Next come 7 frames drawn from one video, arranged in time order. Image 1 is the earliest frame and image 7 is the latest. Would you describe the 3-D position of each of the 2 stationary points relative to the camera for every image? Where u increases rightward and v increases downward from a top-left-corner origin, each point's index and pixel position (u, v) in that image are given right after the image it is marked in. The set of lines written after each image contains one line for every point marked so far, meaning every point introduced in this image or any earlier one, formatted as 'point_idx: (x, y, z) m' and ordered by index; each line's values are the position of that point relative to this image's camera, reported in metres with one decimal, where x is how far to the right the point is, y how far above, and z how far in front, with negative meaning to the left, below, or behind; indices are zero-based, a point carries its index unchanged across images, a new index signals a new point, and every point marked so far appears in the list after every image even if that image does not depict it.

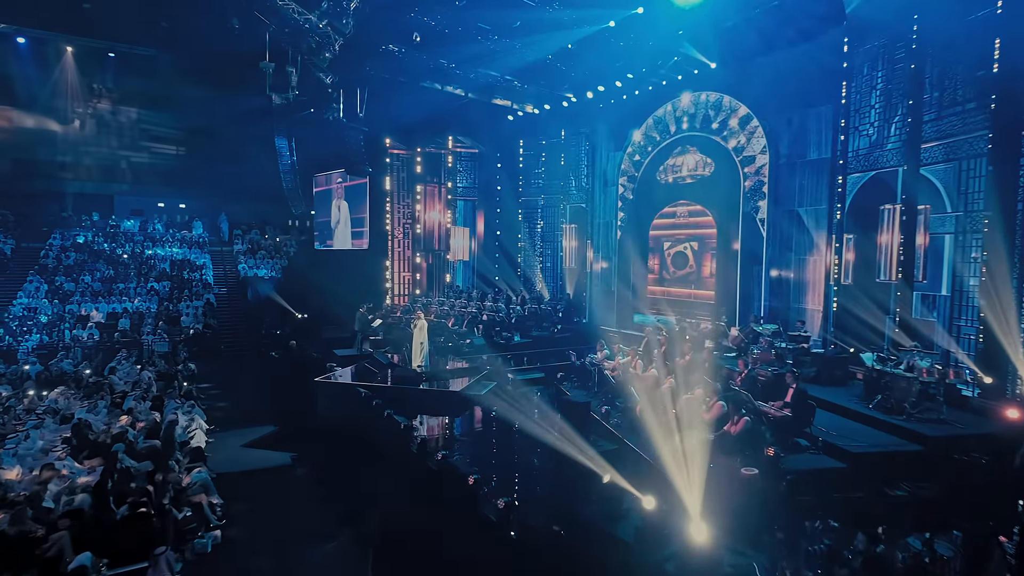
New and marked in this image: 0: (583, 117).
0: (+2.1, +5.2, +16.7) m
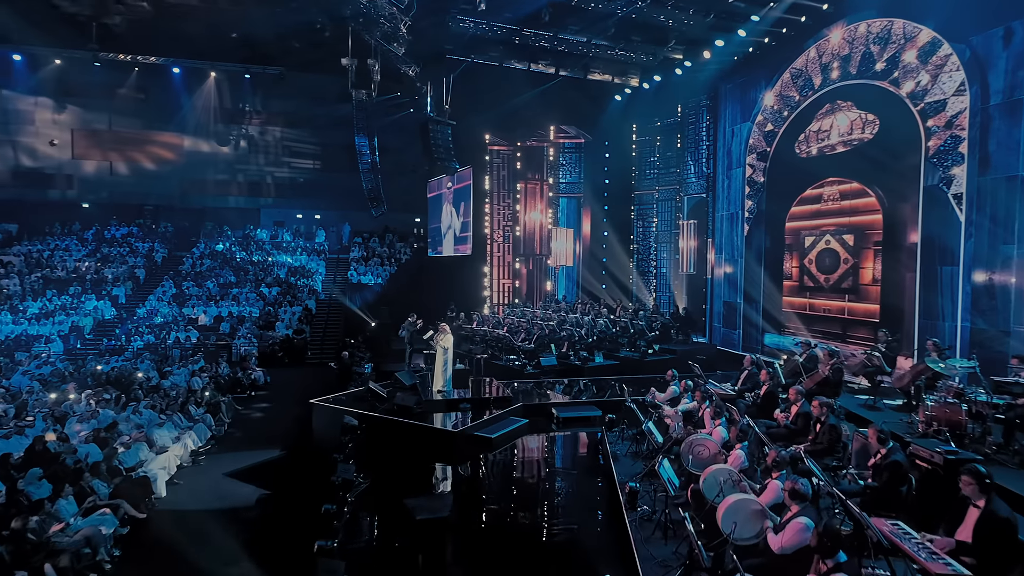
0: (+4.7, +4.9, +13.4) m
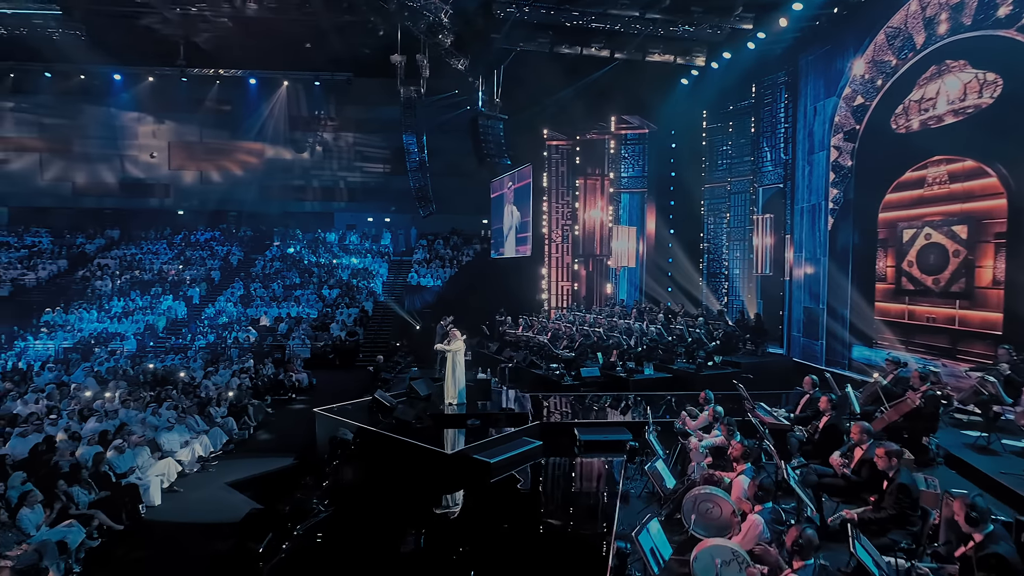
0: (+5.7, +4.9, +11.7) m
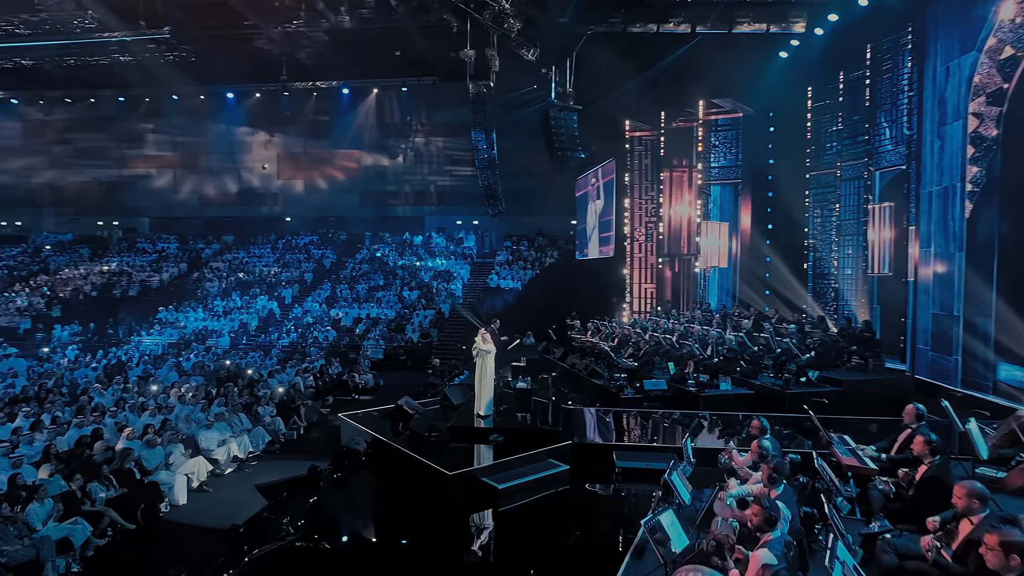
0: (+6.9, +4.8, +9.7) m
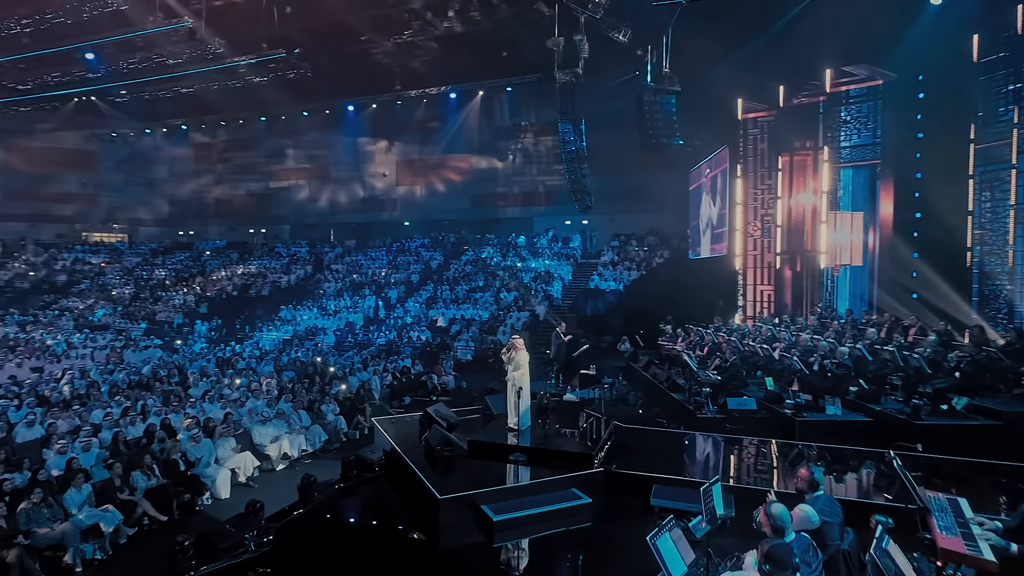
0: (+7.9, +4.8, +7.3) m
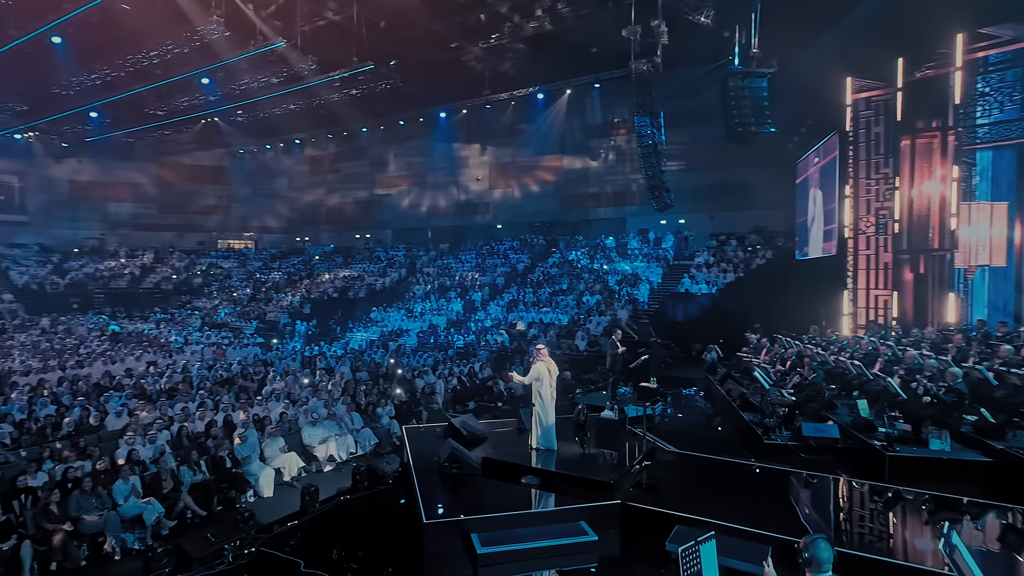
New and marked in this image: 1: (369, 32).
0: (+8.3, +4.7, +5.3) m
1: (-4.0, +7.1, +15.1) m
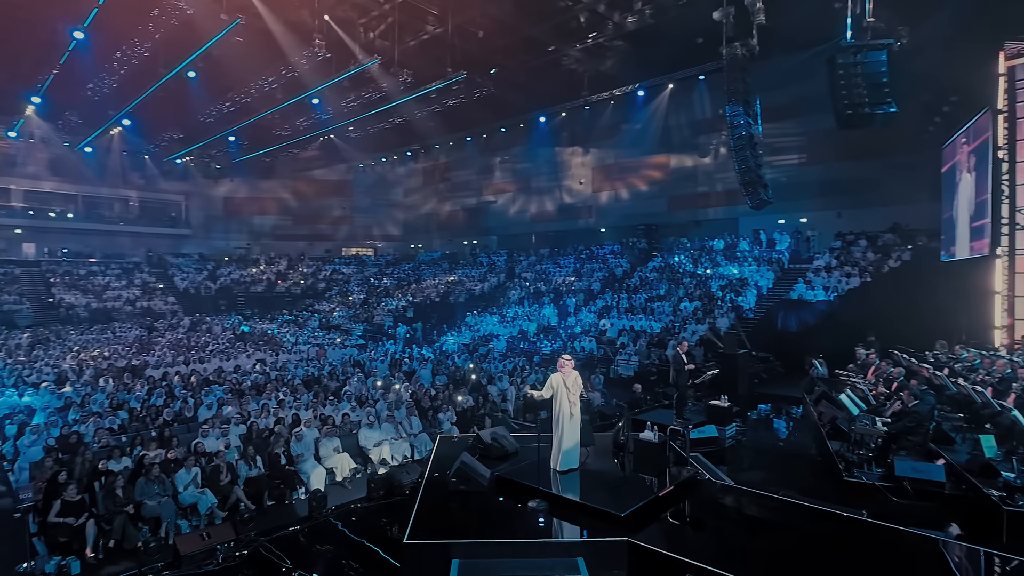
0: (+8.3, +4.6, +3.2) m
1: (-1.5, +6.9, +15.4) m
